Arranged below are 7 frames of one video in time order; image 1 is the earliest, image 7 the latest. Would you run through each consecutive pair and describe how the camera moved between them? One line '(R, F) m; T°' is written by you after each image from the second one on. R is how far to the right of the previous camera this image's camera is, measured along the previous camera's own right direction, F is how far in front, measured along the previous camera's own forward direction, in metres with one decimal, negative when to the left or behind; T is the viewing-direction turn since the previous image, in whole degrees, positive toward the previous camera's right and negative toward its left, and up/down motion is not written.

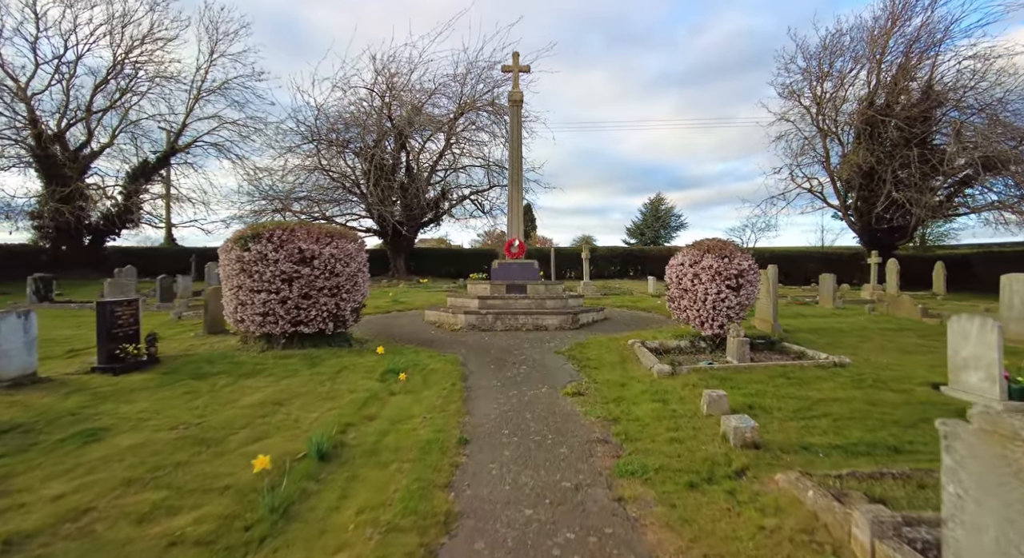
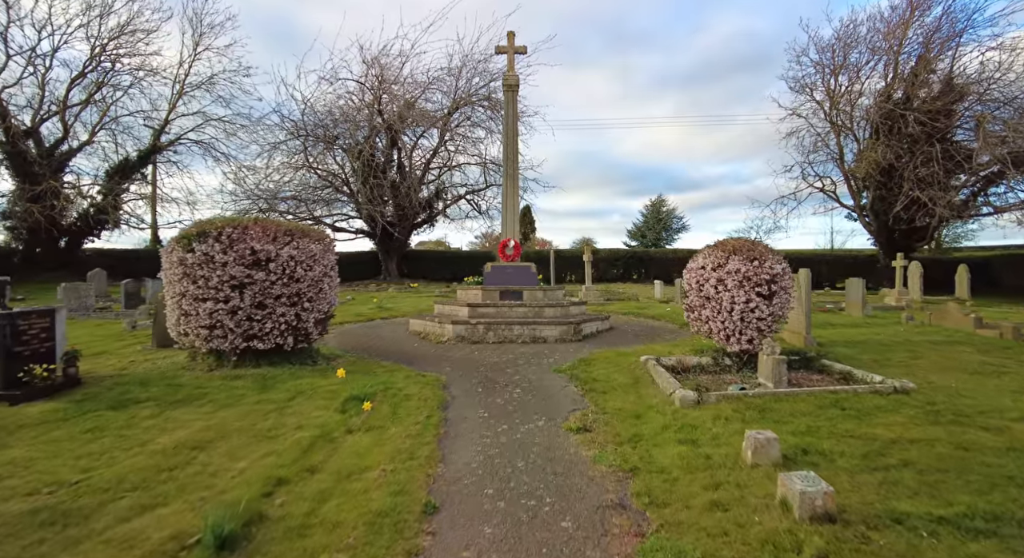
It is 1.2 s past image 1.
(+0.1, +1.4) m; 0°
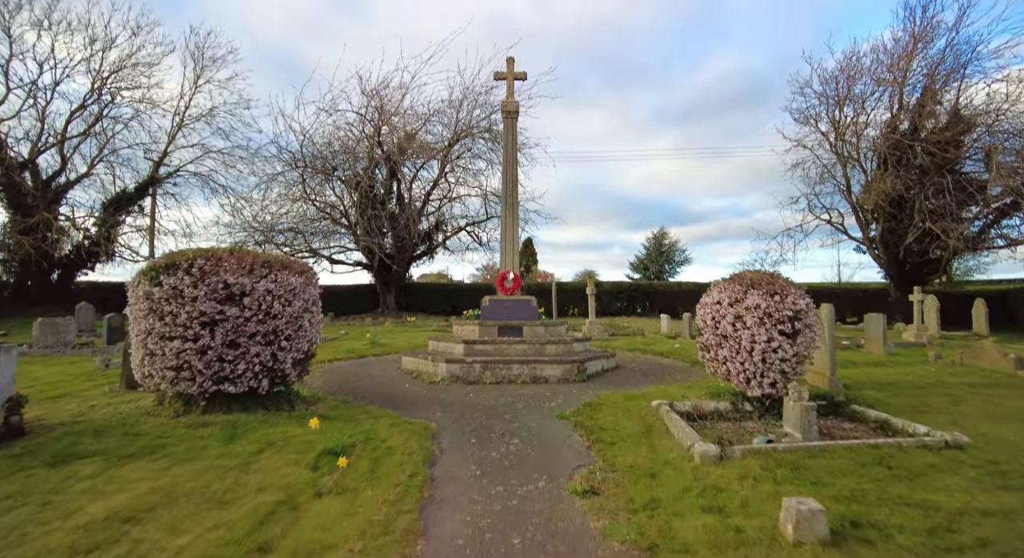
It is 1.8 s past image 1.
(+0.1, +0.7) m; 0°
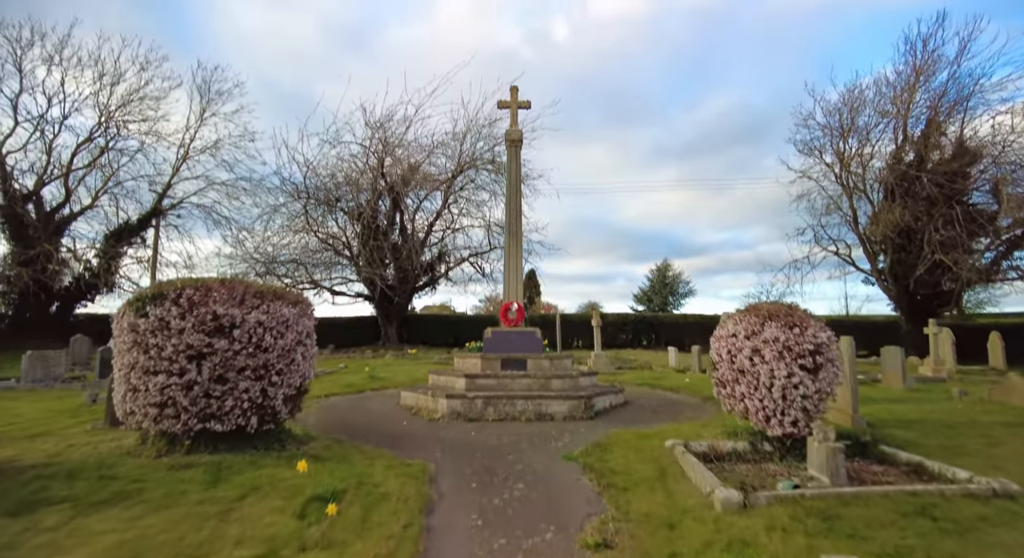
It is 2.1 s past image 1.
(0.0, +0.4) m; 0°
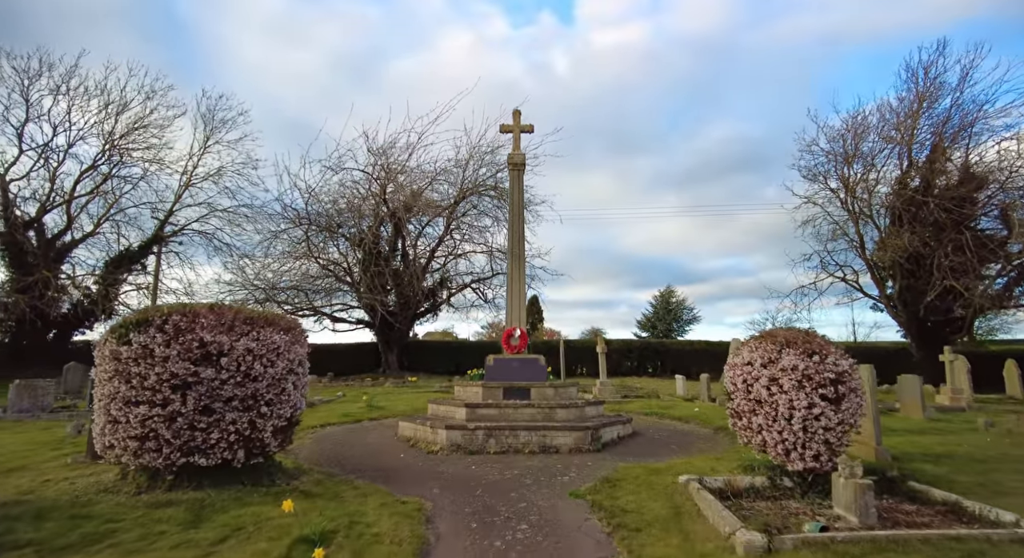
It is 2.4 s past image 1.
(0.0, +0.3) m; 0°
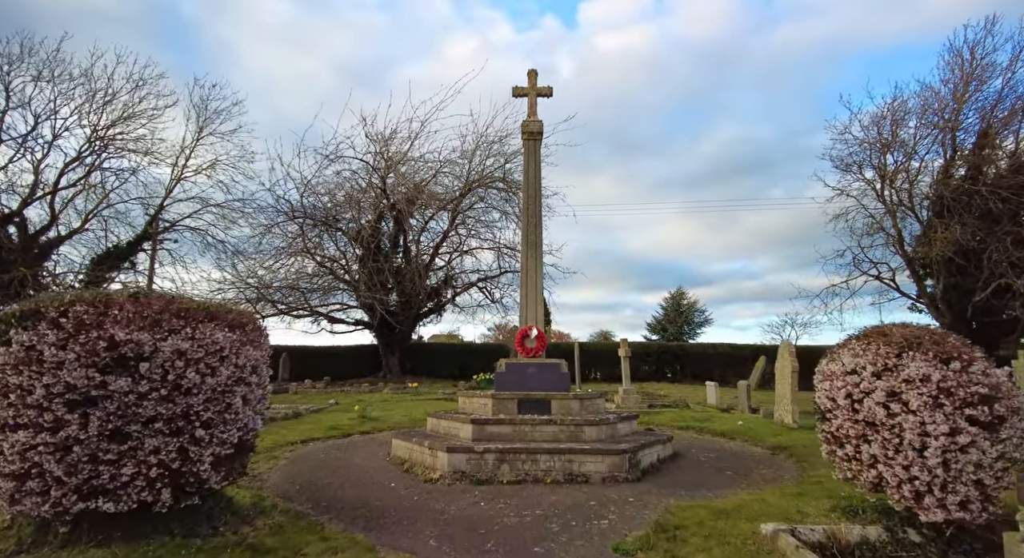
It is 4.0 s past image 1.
(-0.1, +1.8) m; -1°
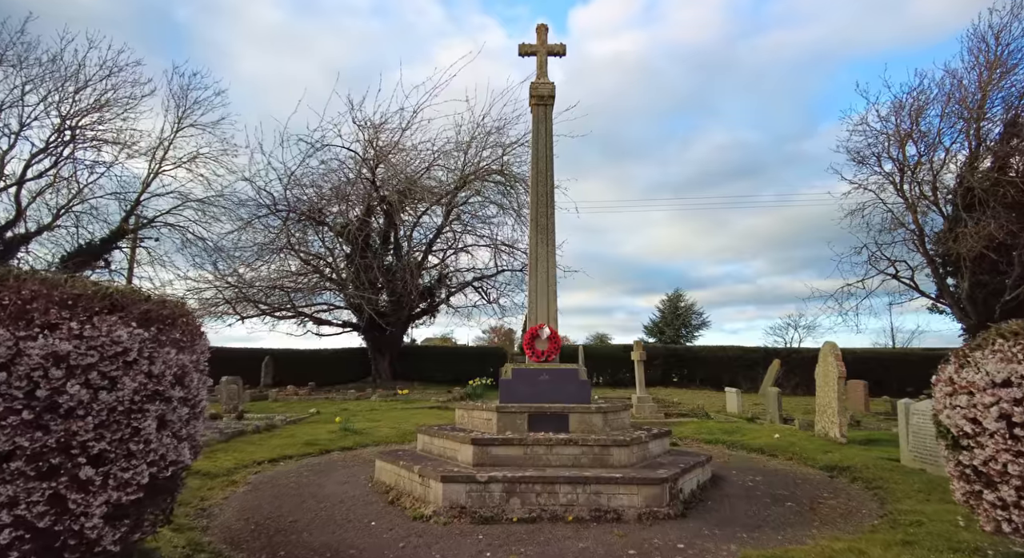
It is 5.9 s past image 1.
(-0.2, +1.5) m; +1°
